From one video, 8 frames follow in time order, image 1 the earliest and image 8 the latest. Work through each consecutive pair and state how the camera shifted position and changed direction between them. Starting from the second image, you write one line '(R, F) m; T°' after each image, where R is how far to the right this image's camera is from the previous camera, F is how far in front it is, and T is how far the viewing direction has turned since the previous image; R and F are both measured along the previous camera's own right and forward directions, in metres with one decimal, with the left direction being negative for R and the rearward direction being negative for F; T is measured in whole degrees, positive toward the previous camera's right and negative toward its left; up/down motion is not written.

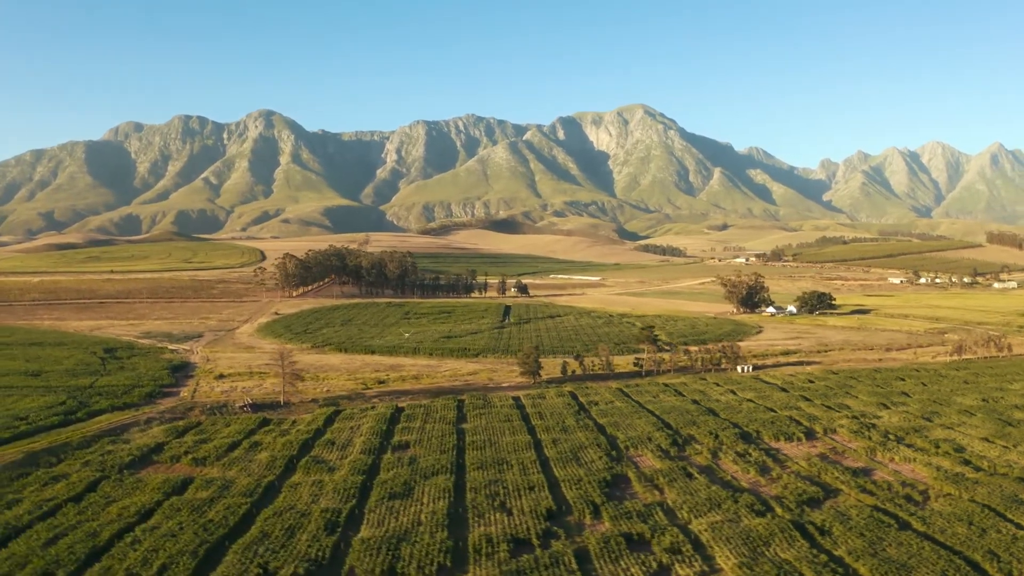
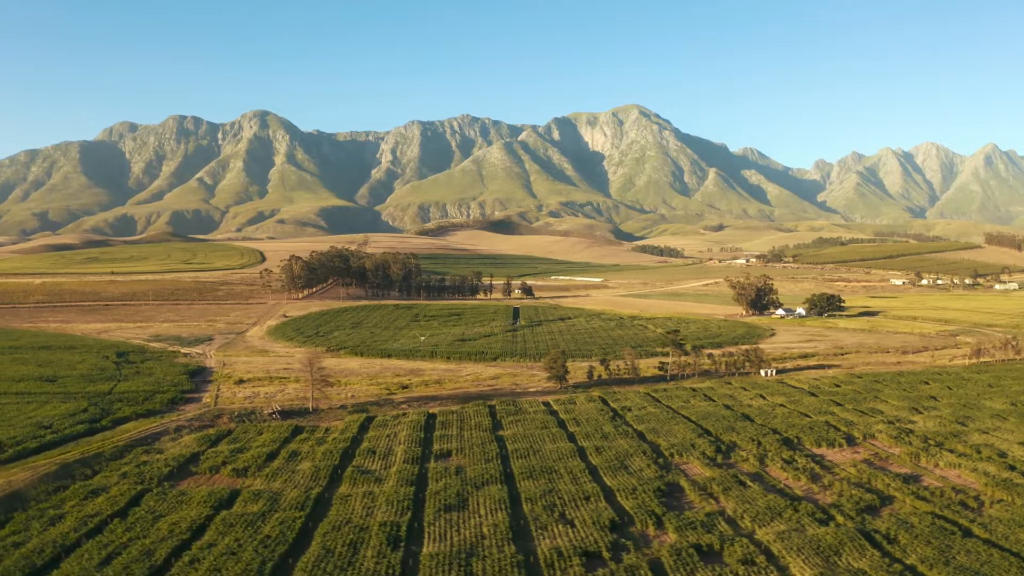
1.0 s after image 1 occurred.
(-2.2, +0.4) m; 0°
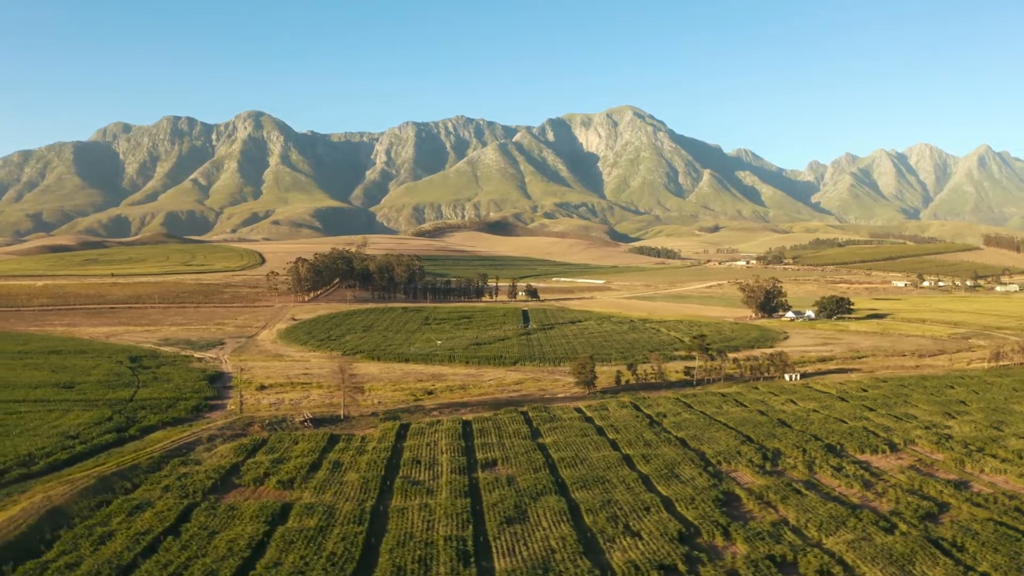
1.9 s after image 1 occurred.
(-2.3, +0.4) m; 0°
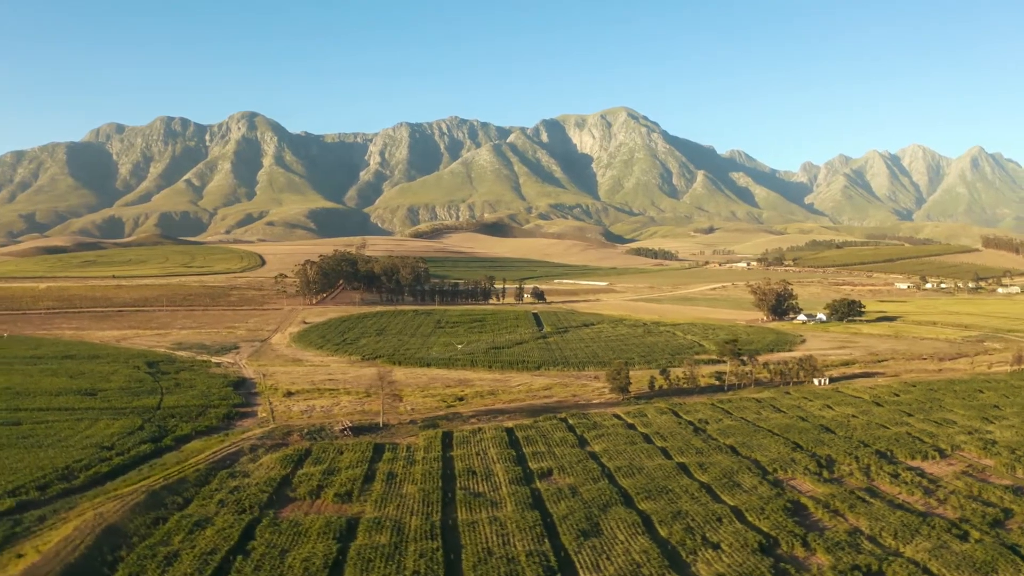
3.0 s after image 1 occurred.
(-2.7, +0.4) m; +1°
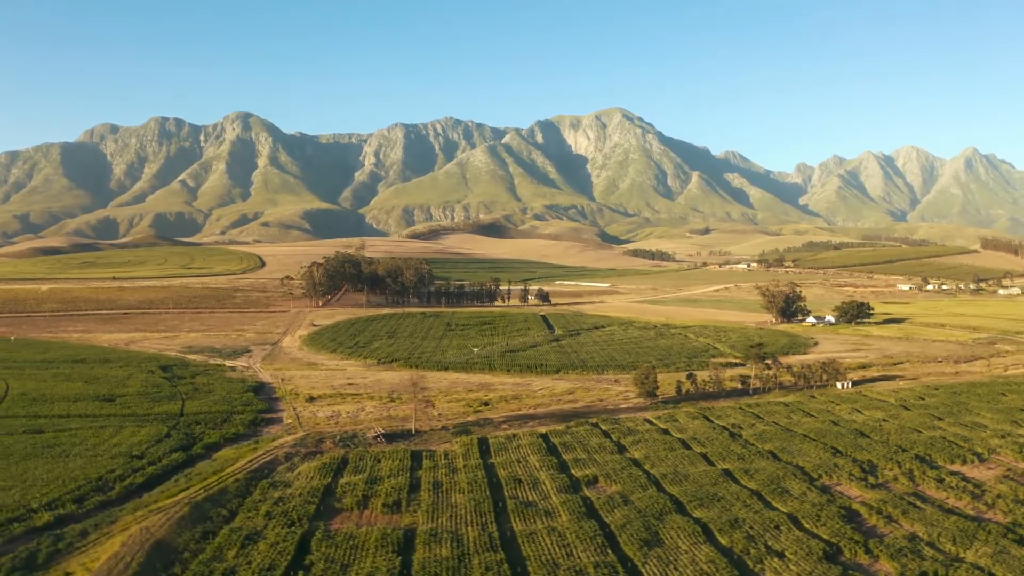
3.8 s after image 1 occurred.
(-2.2, +0.3) m; 0°
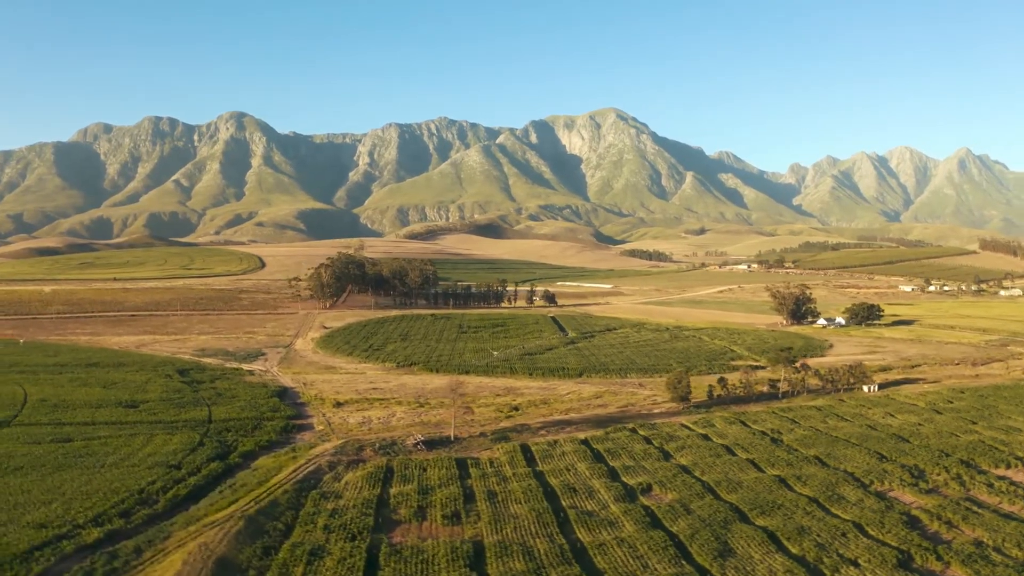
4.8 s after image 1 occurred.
(-2.5, +0.3) m; +1°
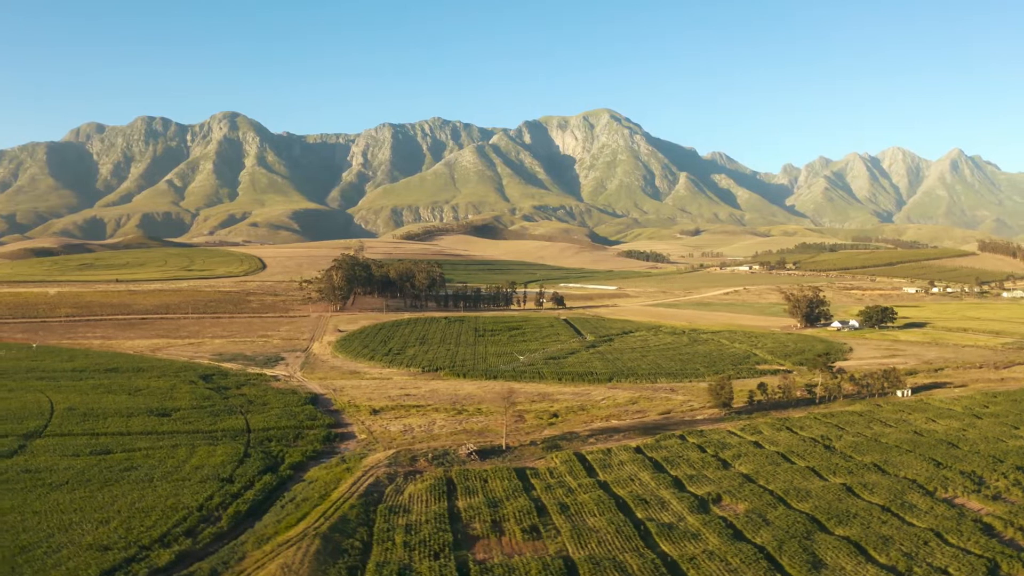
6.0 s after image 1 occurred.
(-3.2, +0.4) m; +1°
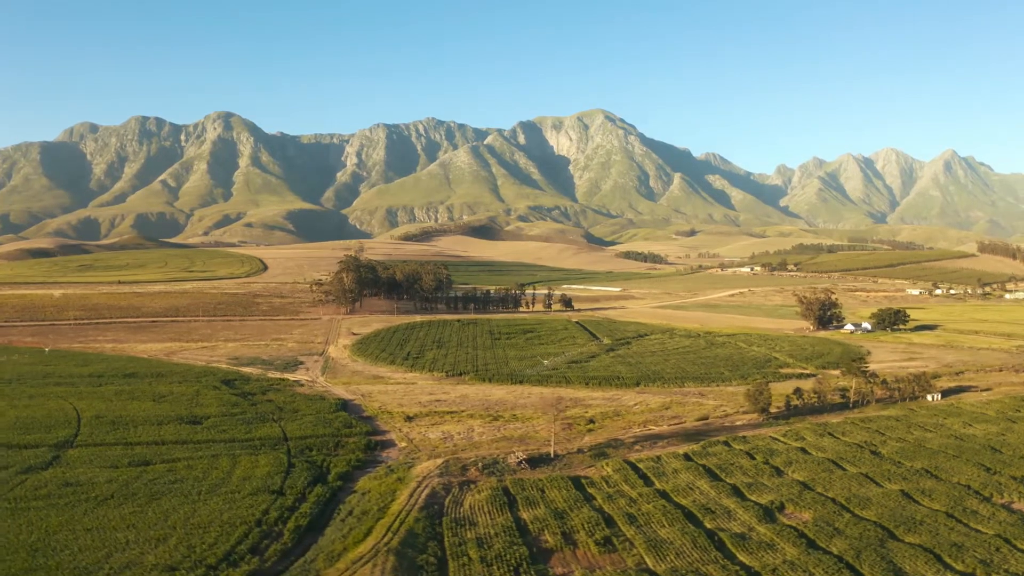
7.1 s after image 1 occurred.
(-2.9, +0.3) m; +1°
